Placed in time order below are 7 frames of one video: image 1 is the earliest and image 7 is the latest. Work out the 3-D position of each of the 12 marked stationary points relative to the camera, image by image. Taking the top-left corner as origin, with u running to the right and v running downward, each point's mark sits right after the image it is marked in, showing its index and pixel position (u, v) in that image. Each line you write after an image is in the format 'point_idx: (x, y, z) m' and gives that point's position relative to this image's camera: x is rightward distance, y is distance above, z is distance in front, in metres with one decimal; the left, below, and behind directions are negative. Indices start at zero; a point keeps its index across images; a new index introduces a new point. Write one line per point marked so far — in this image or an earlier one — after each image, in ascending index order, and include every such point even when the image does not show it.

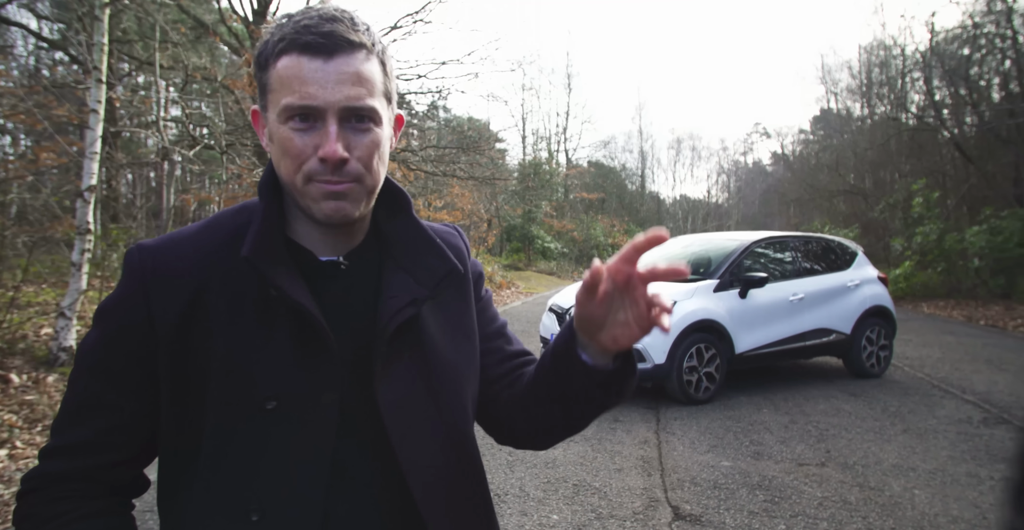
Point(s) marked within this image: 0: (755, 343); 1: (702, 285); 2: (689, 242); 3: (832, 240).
0: (+2.8, -0.9, +5.9) m
1: (+2.2, -0.2, +5.8) m
2: (+2.5, +0.3, +7.1) m
3: (+4.2, +0.3, +6.8) m
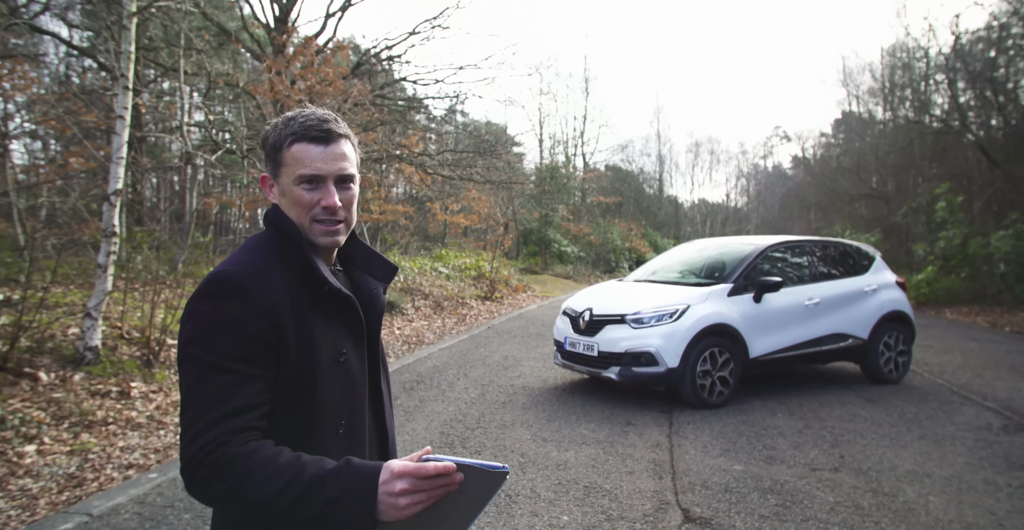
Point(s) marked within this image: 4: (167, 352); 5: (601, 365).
0: (+2.9, -0.9, +5.9) m
1: (+2.3, -0.3, +5.8) m
2: (+2.7, +0.3, +7.1) m
3: (+4.4, +0.3, +6.7) m
4: (-4.6, -1.2, +6.8) m
5: (+1.0, -1.2, +5.9) m
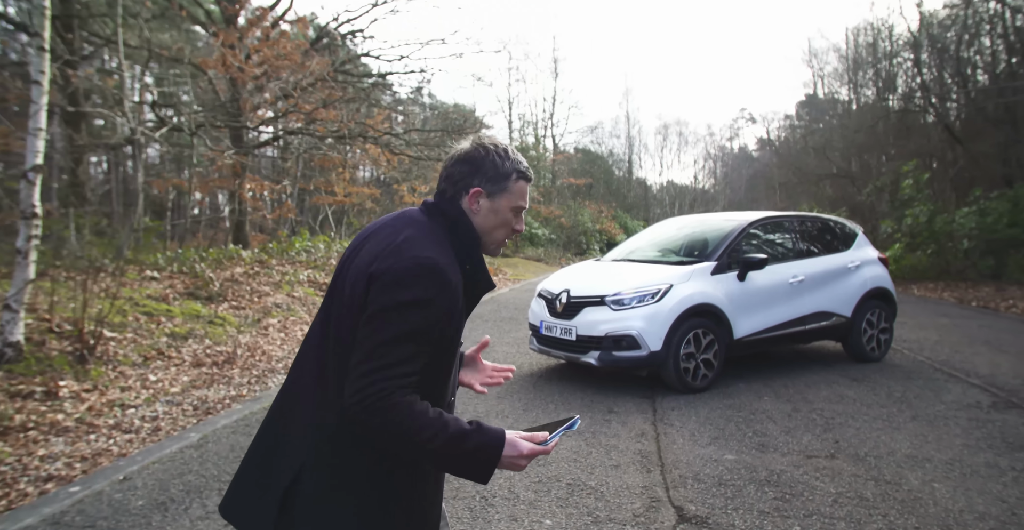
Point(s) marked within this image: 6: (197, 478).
0: (+2.7, -0.7, +5.6) m
1: (+2.0, 0.0, +5.5) m
2: (+2.3, +0.5, +6.8) m
3: (+4.1, +0.6, +6.5) m
4: (-4.9, -1.0, +6.1) m
5: (+0.7, -0.9, +5.5) m
6: (-2.1, -1.4, +3.5) m
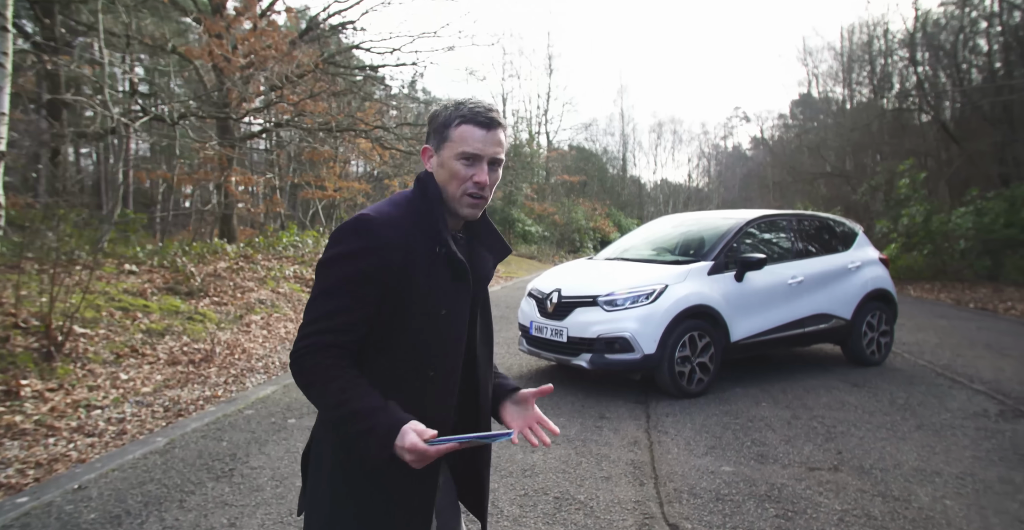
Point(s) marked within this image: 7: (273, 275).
0: (+2.5, -0.7, +5.4) m
1: (+1.9, 0.0, +5.3) m
2: (+2.2, +0.6, +6.6) m
3: (+3.9, +0.6, +6.3) m
4: (-5.0, -0.9, +5.8) m
5: (+0.6, -0.9, +5.3) m
6: (-2.2, -1.4, +3.2) m
7: (-5.2, -0.2, +10.9) m
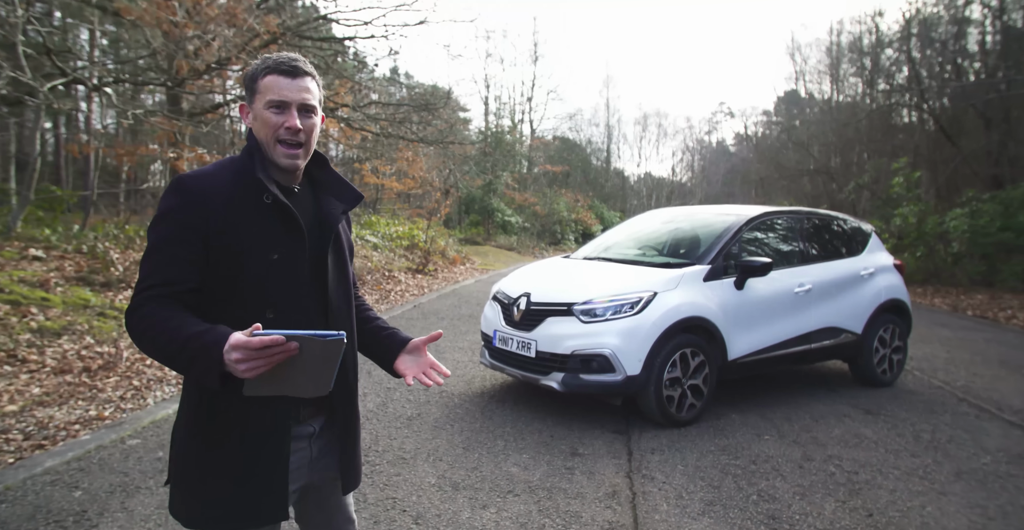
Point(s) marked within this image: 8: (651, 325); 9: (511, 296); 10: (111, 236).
0: (+2.2, -0.7, +4.6) m
1: (+1.6, -0.1, +4.5) m
2: (+1.8, +0.5, +5.8) m
3: (+3.6, +0.5, +5.6) m
4: (-5.4, -0.8, +4.8) m
5: (+0.2, -0.9, +4.4) m
6: (-2.5, -1.4, +2.3) m
7: (-5.7, 0.0, +9.8) m
8: (+1.1, -0.5, +4.2) m
9: (0.0, -0.3, +4.8) m
10: (-6.9, +0.5, +8.8) m
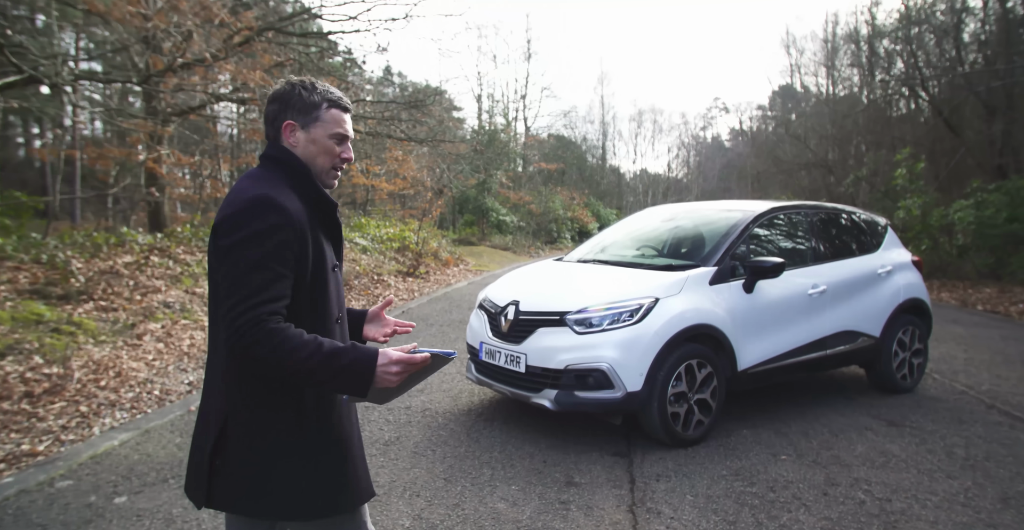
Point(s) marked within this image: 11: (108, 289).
0: (+2.1, -0.7, +4.2) m
1: (+1.4, -0.1, +4.1) m
2: (+1.7, +0.5, +5.3) m
3: (+3.4, +0.5, +5.2) m
4: (-5.5, -0.9, +4.3) m
5: (+0.1, -1.0, +4.0) m
6: (-2.6, -1.5, +1.9) m
7: (-5.9, -0.1, +9.4) m
8: (+1.0, -0.5, +3.8) m
9: (-0.1, -0.3, +4.4) m
10: (-7.0, +0.3, +8.3) m
11: (-5.7, -0.4, +7.3) m
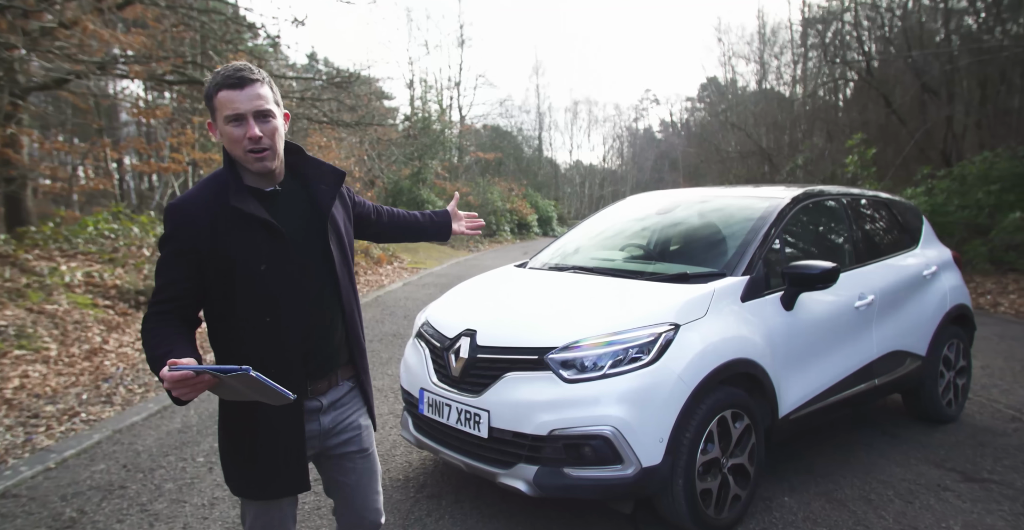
0: (+1.8, -0.8, +3.1) m
1: (+1.2, -0.1, +2.9) m
2: (+1.2, +0.5, +4.2) m
3: (+3.0, +0.5, +4.2) m
4: (-5.7, -1.2, +2.3) m
5: (-0.1, -1.0, +2.7) m
6: (-2.6, -1.7, +0.2) m
7: (-6.7, -0.3, +7.3) m
8: (+0.8, -0.6, +2.5) m
9: (-0.4, -0.4, +3.1) m
10: (-7.7, +0.2, +6.1) m
11: (-6.2, -0.5, +5.2) m
